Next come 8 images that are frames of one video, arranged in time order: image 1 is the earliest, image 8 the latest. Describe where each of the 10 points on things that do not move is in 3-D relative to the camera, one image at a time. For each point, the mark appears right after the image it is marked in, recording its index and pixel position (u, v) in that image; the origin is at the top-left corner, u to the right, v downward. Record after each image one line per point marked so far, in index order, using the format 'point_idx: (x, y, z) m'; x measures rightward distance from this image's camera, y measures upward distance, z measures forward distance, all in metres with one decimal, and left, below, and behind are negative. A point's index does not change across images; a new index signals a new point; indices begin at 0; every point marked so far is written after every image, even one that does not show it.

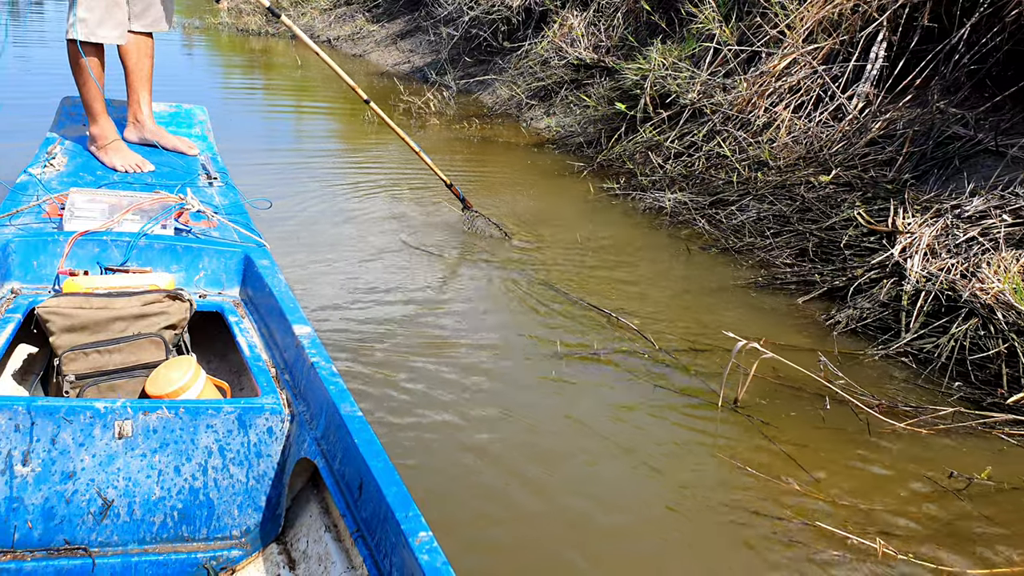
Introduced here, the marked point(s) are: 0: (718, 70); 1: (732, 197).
0: (+1.3, +1.3, +5.3) m
1: (+1.1, +0.4, +4.6) m
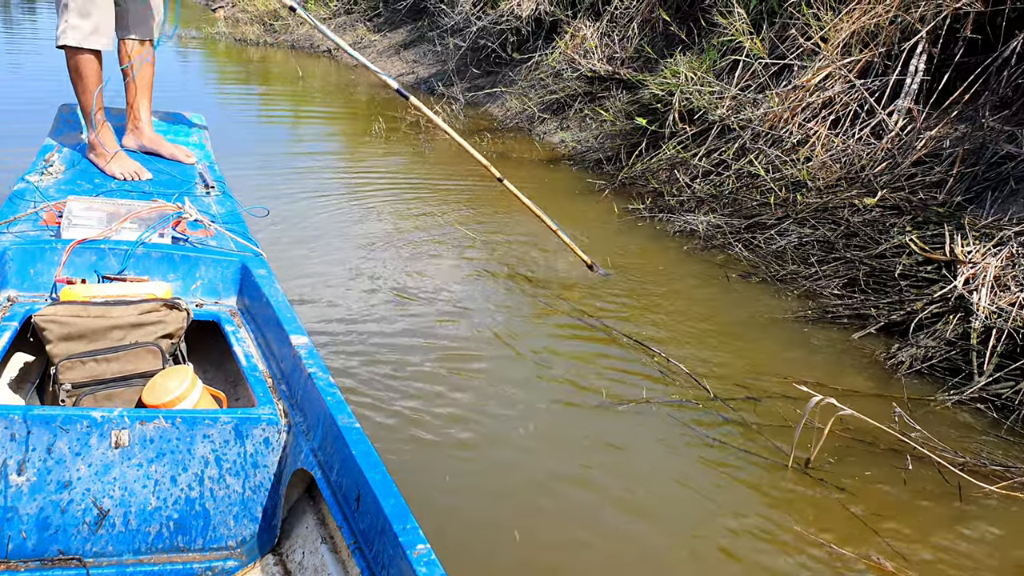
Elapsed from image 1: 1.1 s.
0: (+1.4, +1.1, +5.1) m
1: (+1.2, +0.3, +4.3) m
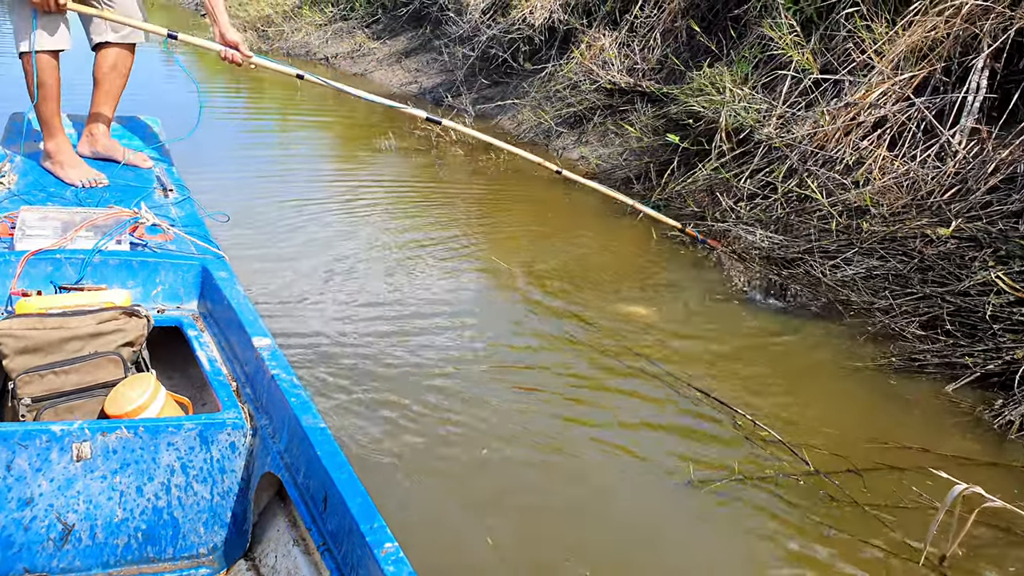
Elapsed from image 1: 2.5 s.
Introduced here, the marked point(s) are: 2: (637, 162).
0: (+1.5, +1.0, +4.7) m
1: (+1.4, +0.2, +4.0) m
2: (+0.7, +0.7, +5.5) m
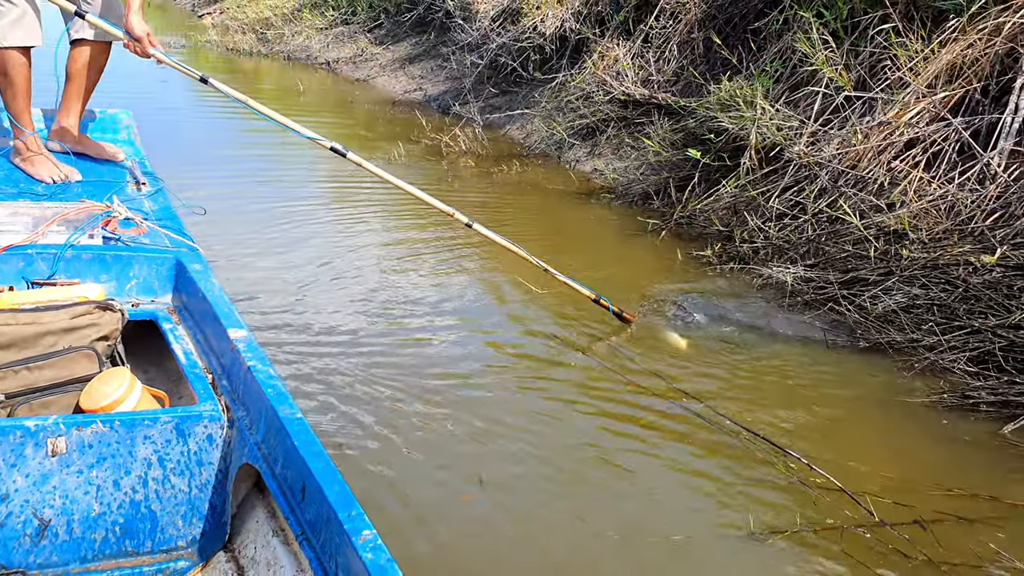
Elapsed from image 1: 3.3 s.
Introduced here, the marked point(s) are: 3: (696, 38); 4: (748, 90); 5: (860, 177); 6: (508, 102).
0: (+1.6, +0.9, +4.6) m
1: (+1.5, 0.0, +3.9) m
2: (+0.8, +0.6, +5.4) m
3: (+1.2, +1.6, +5.8) m
4: (+1.3, +1.1, +5.0) m
5: (+1.6, +0.5, +4.2) m
6: (0.0, +1.4, +6.9) m
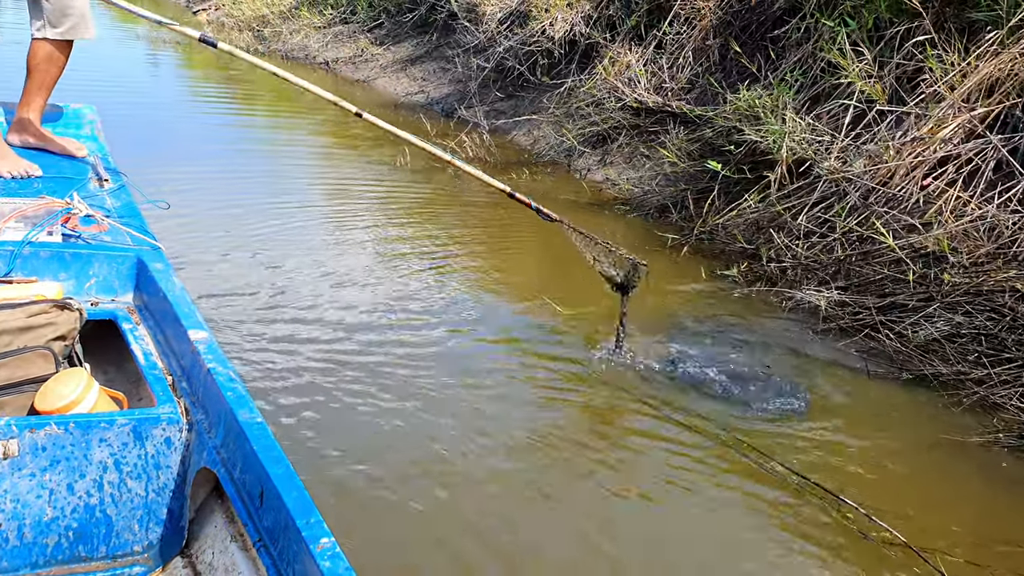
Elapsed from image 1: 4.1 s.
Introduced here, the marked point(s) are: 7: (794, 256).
0: (+1.7, +0.8, +4.5) m
1: (+1.6, 0.0, +3.8) m
2: (+0.9, +0.6, +5.2) m
3: (+1.2, +1.5, +5.7) m
4: (+1.4, +1.0, +4.9) m
5: (+1.7, +0.4, +4.1) m
6: (0.0, +1.3, +6.7) m
7: (+1.3, +0.2, +4.3) m
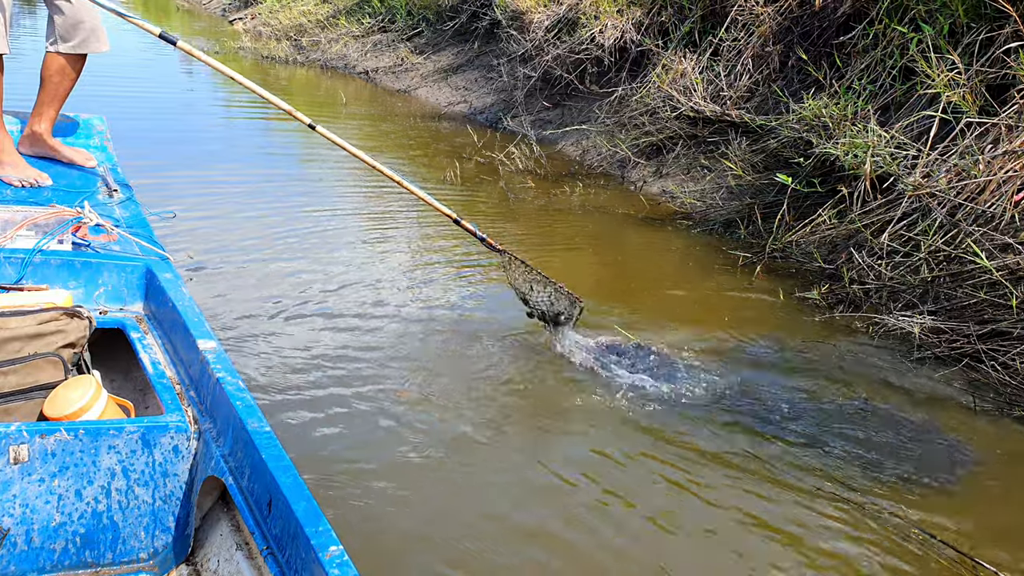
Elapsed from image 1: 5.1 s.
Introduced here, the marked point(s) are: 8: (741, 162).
0: (+2.0, +0.7, +4.3) m
1: (+1.9, -0.1, +3.5) m
2: (+1.2, +0.5, +5.0) m
3: (+1.6, +1.4, +5.5) m
4: (+1.7, +0.9, +4.7) m
5: (+2.0, +0.3, +3.9) m
6: (+0.3, +1.2, +6.5) m
7: (+1.6, +0.1, +4.1) m
8: (+1.3, +0.7, +5.1) m
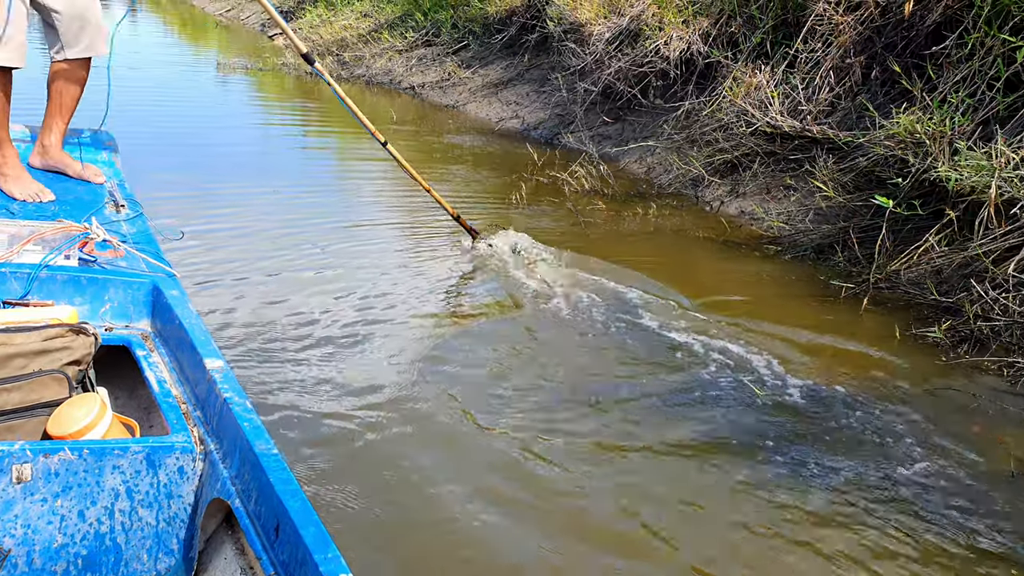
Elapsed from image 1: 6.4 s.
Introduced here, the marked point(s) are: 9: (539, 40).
0: (+2.4, +0.6, +4.0) m
1: (+2.3, -0.2, +3.2) m
2: (+1.6, +0.3, +4.7) m
3: (+1.9, +1.3, +5.1) m
4: (+2.1, +0.8, +4.3) m
5: (+2.4, +0.2, +3.6) m
6: (+0.7, +1.1, +6.2) m
7: (+2.0, 0.0, +3.7) m
8: (+1.6, +0.6, +4.7) m
9: (+0.3, +2.5, +9.2) m
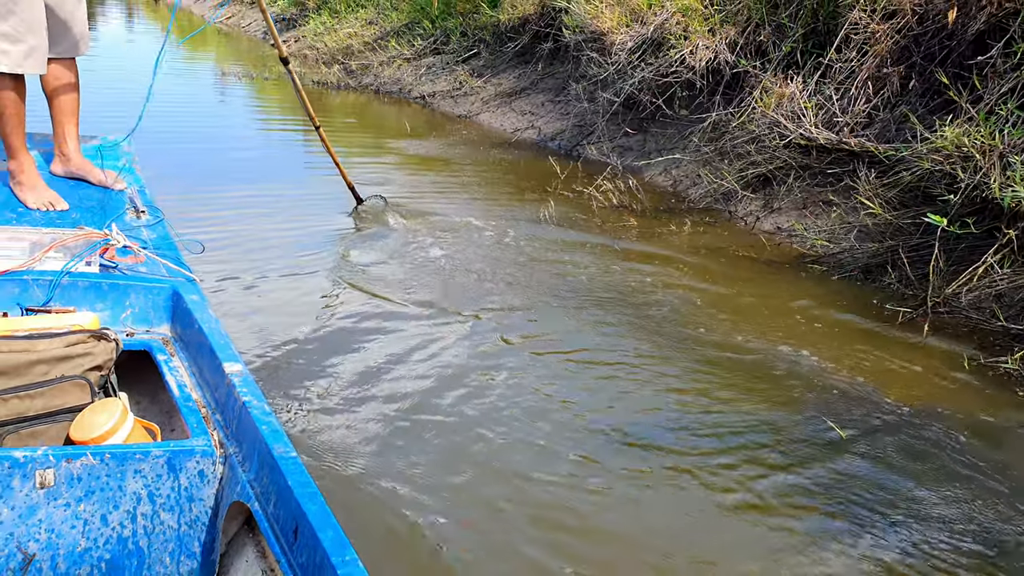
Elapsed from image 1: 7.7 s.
0: (+2.5, +0.5, +3.6) m
1: (+2.4, -0.3, +2.8) m
2: (+1.7, +0.2, +4.3) m
3: (+2.0, +1.2, +4.7) m
4: (+2.2, +0.7, +4.0) m
5: (+2.5, +0.1, +3.2) m
6: (+0.8, +0.9, +5.9) m
7: (+2.1, -0.1, +3.4) m
8: (+1.7, +0.5, +4.4) m
9: (+0.4, +2.4, +8.9) m
